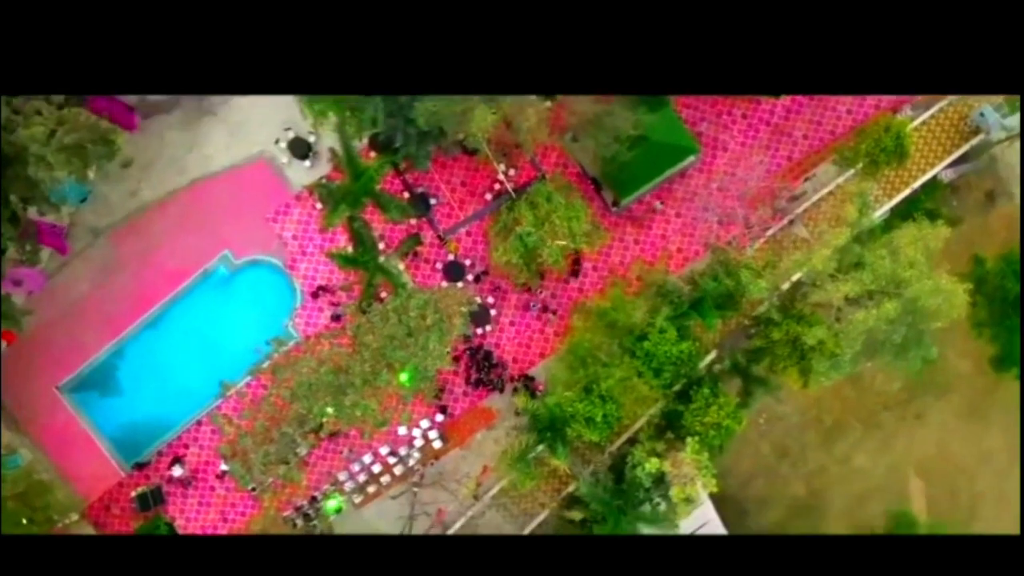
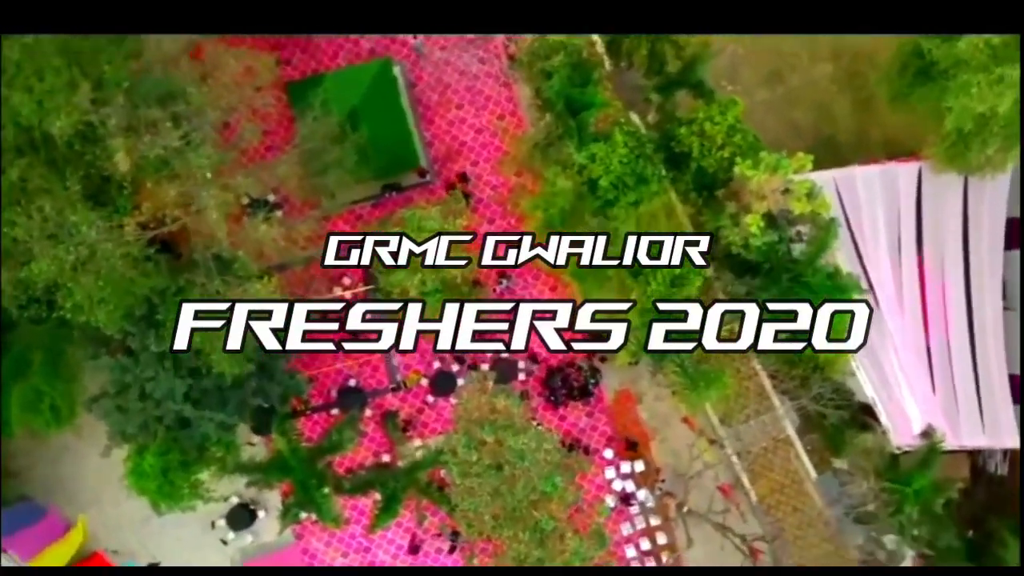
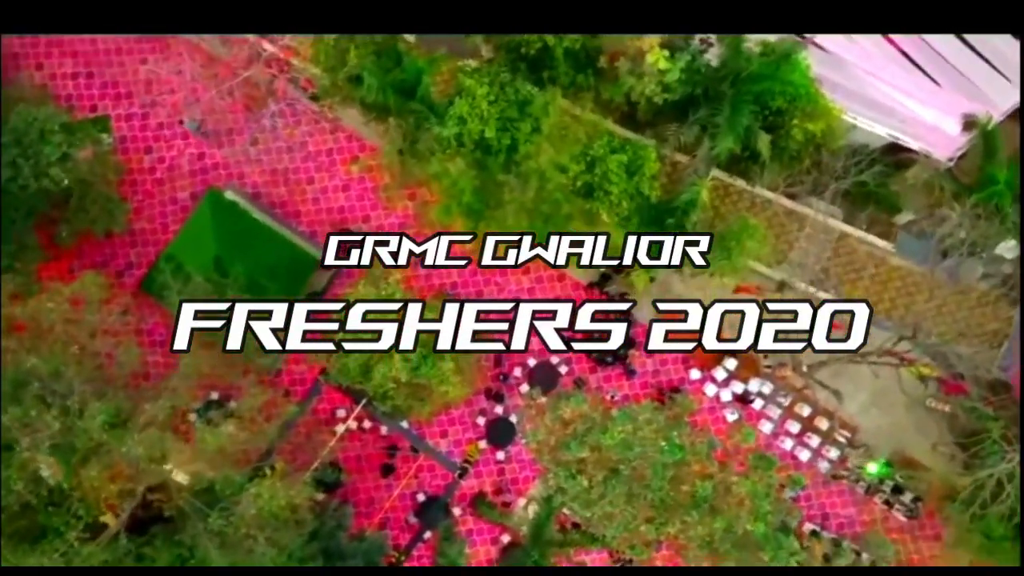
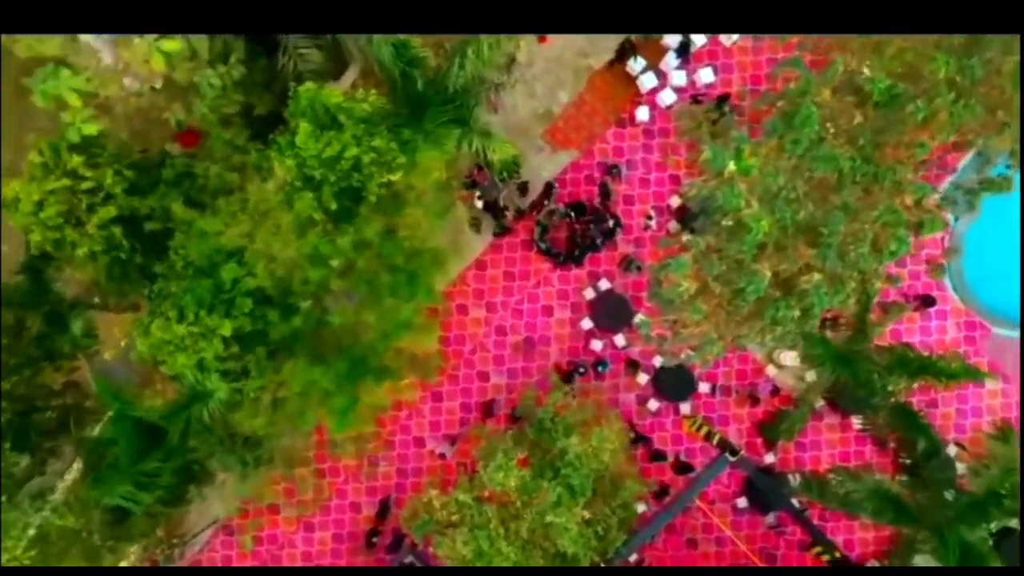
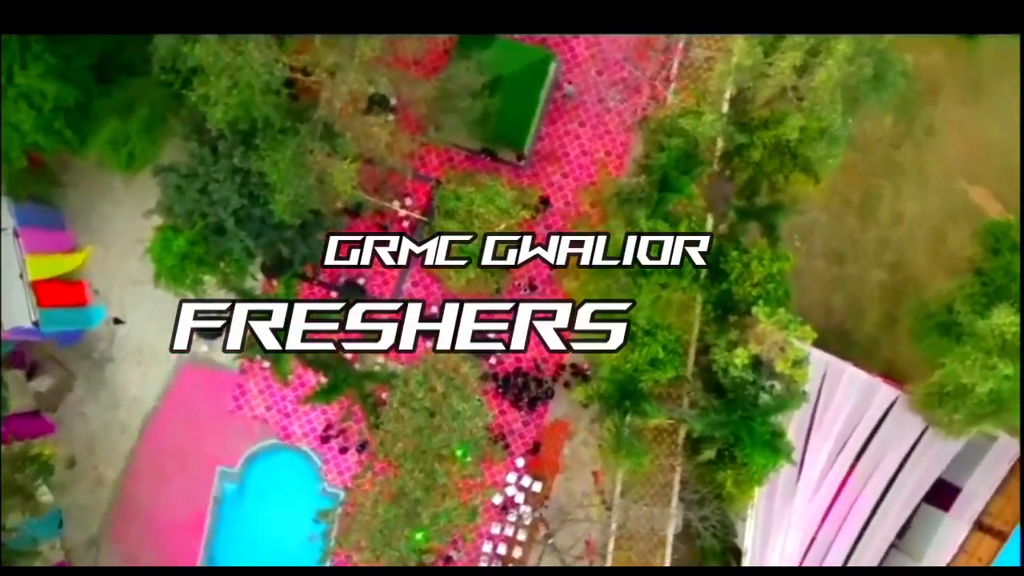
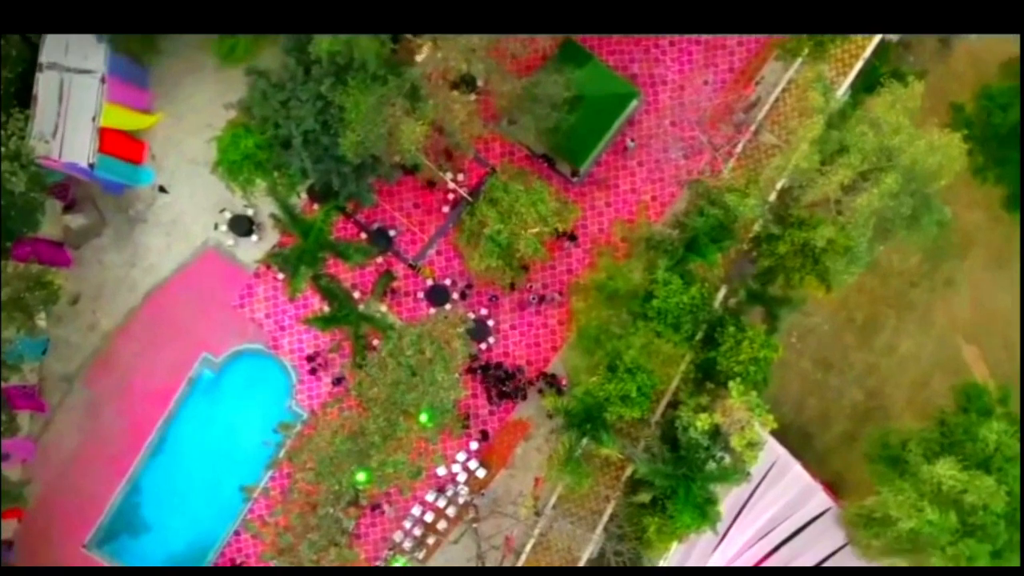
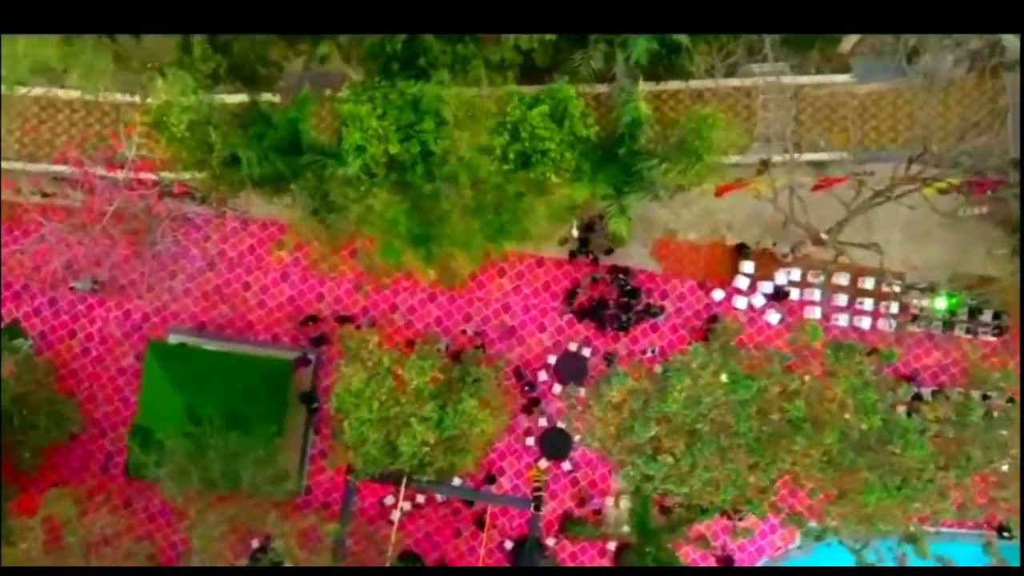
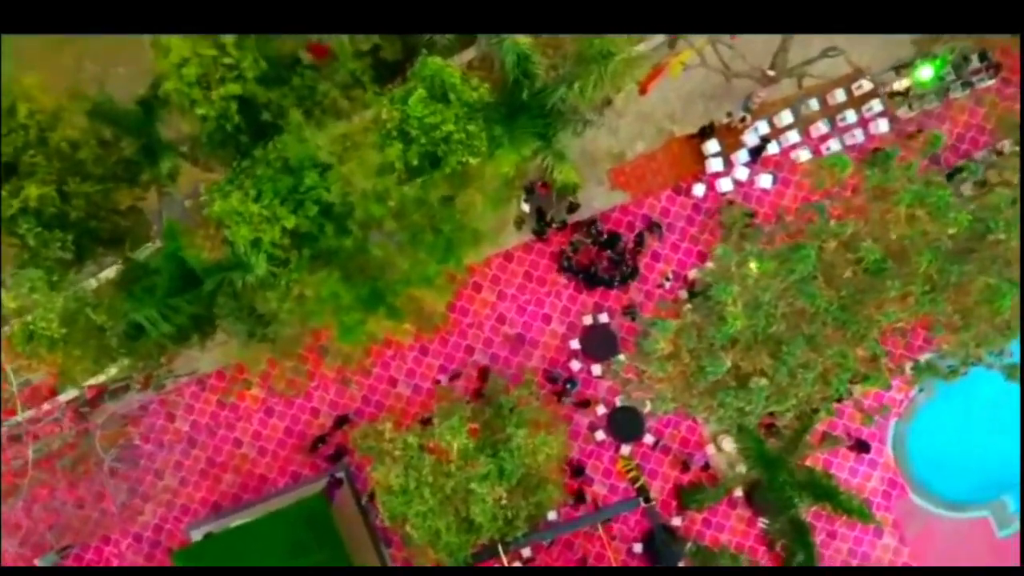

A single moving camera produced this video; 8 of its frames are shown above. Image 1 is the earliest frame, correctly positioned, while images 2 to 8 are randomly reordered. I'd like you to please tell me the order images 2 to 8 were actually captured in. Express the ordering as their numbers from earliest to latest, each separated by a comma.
6, 5, 2, 3, 7, 8, 4
